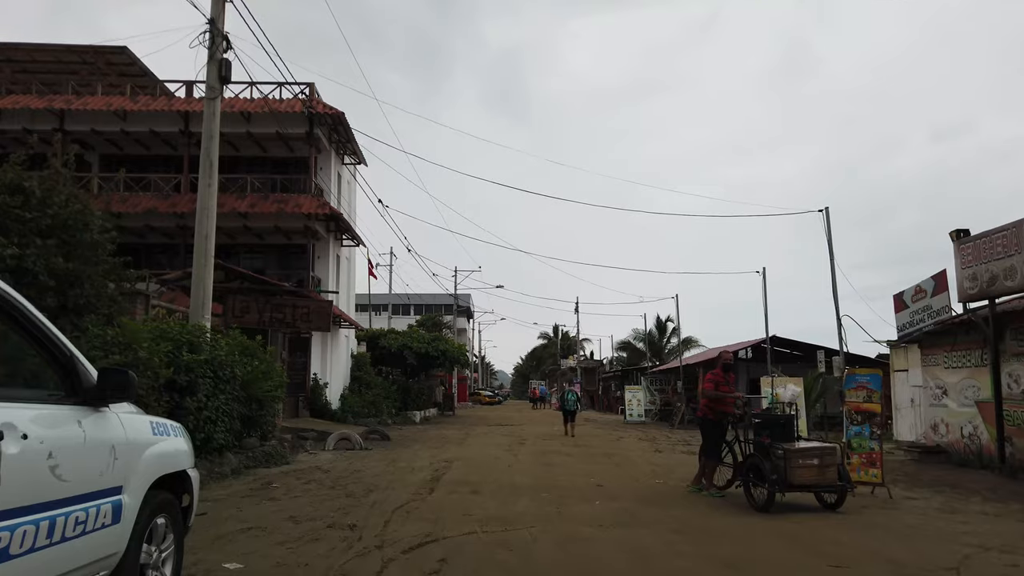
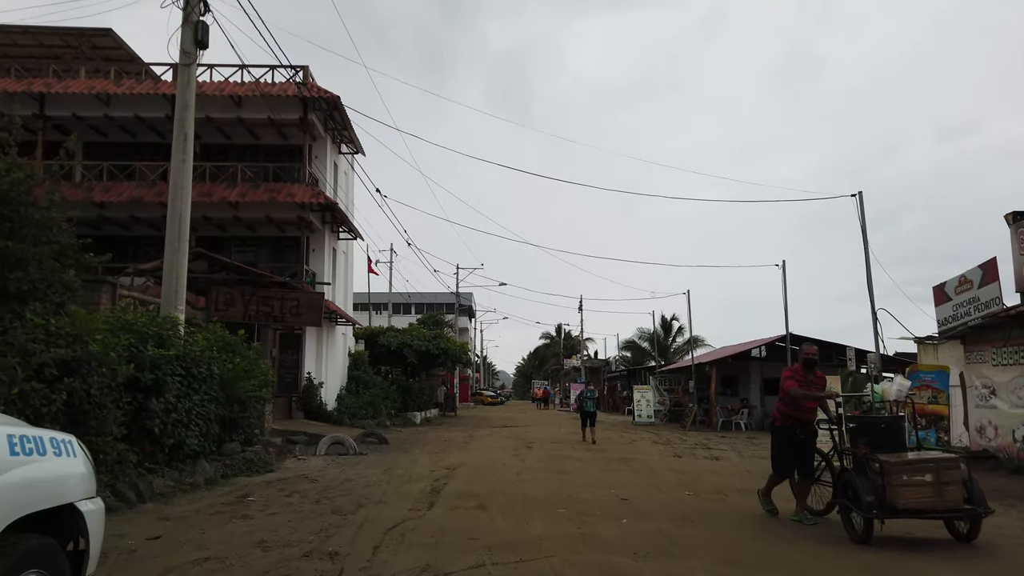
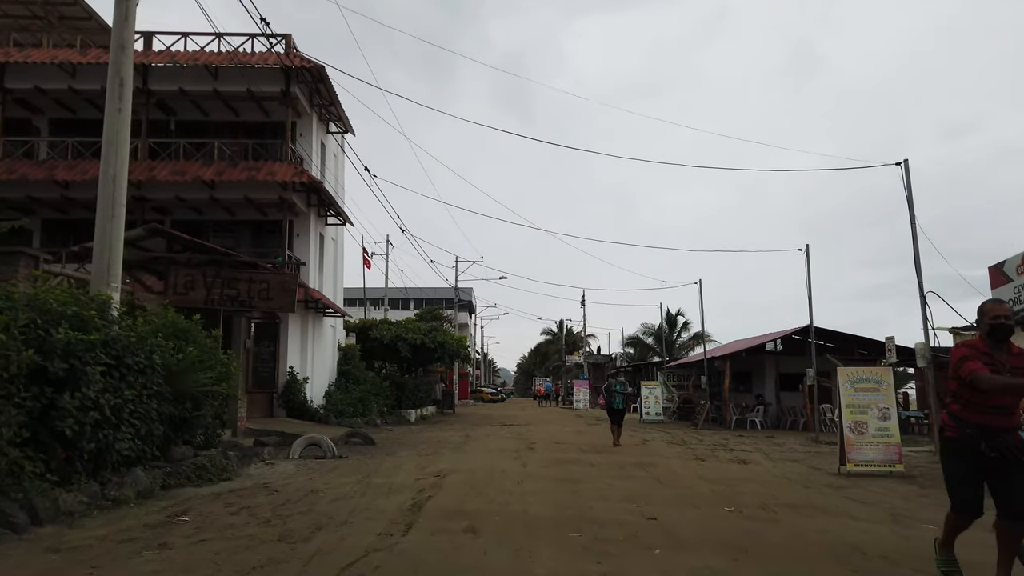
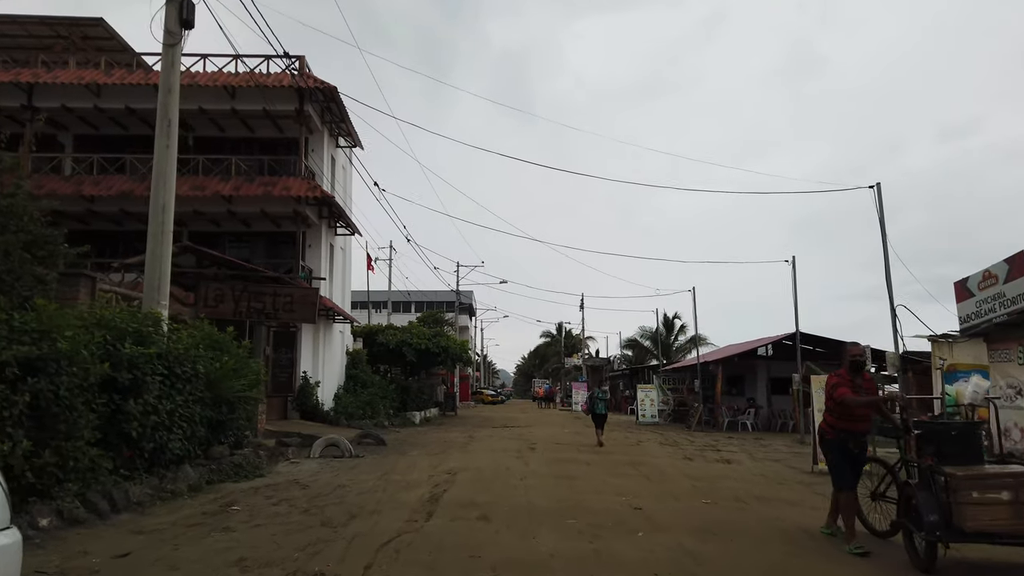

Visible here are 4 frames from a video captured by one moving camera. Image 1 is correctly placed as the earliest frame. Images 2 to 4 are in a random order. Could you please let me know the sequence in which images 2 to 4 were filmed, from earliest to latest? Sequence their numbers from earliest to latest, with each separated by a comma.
2, 4, 3
